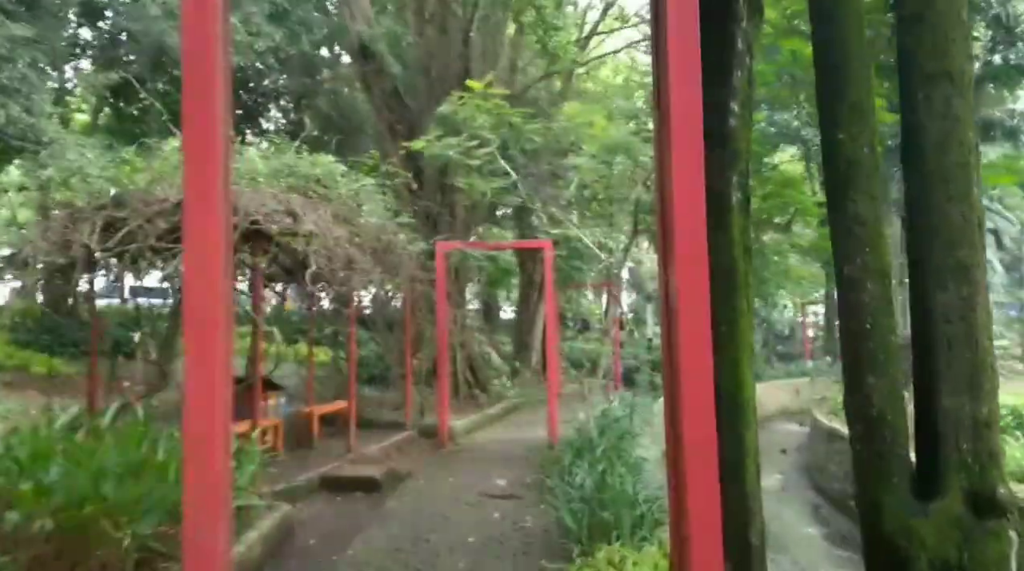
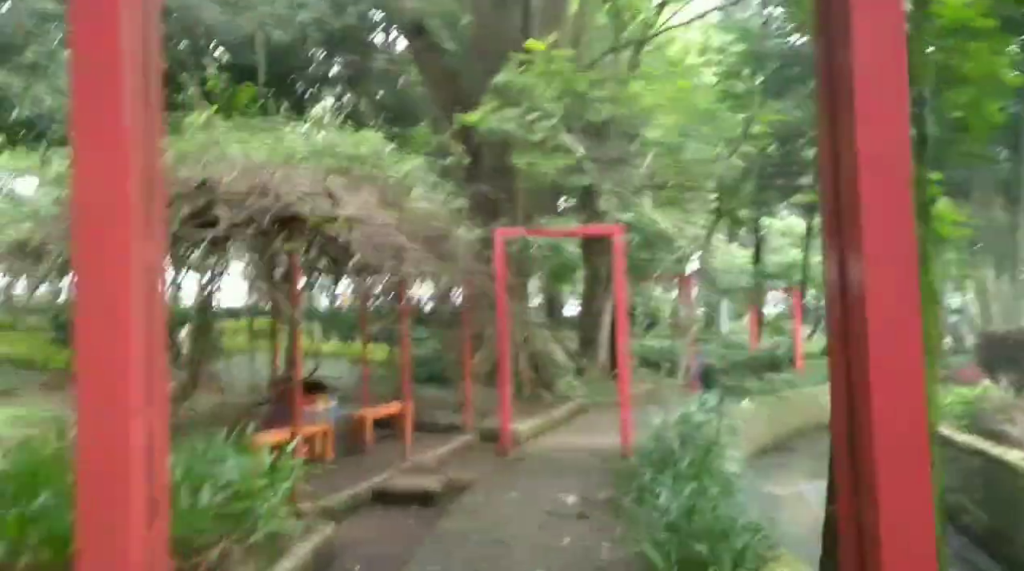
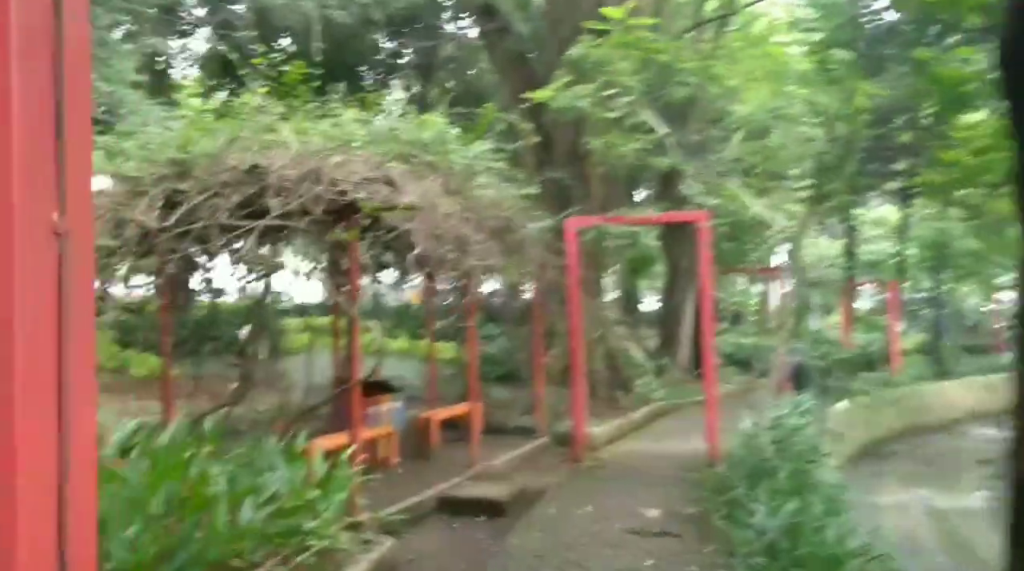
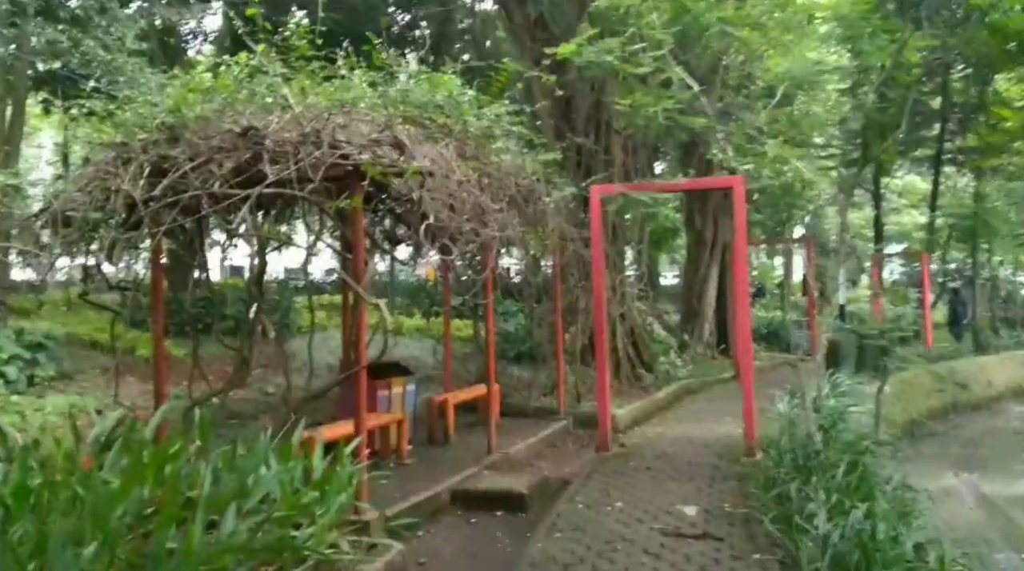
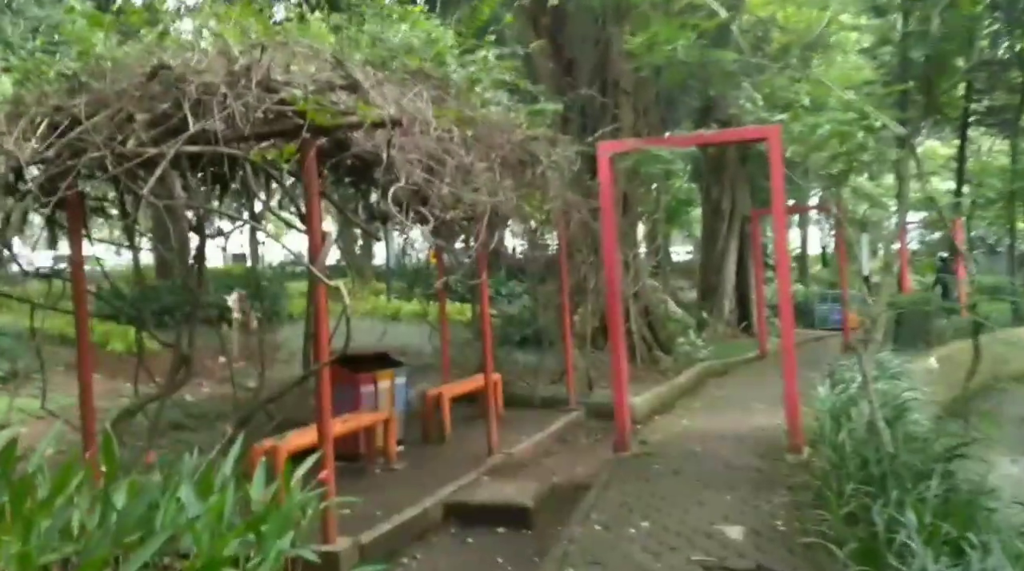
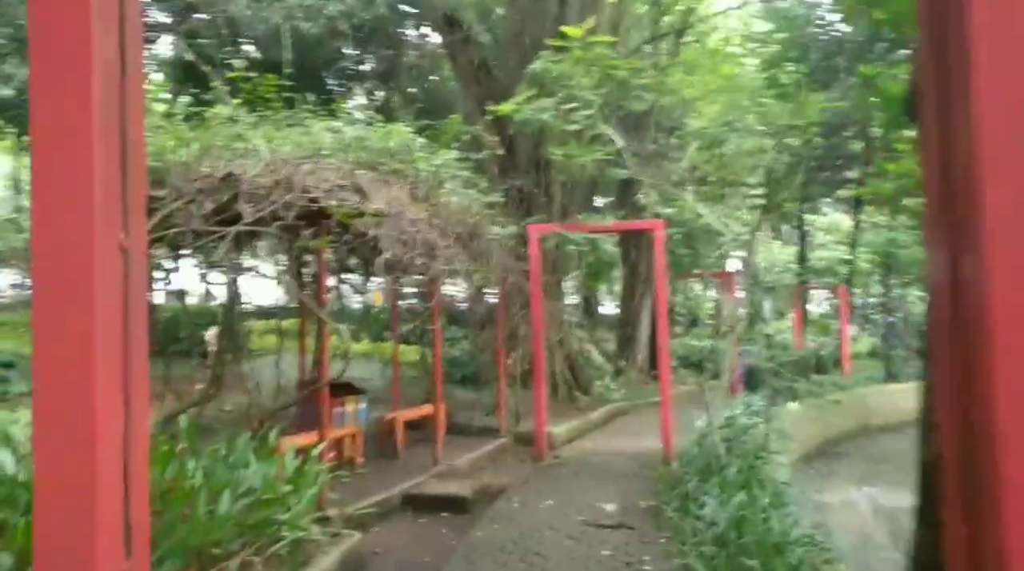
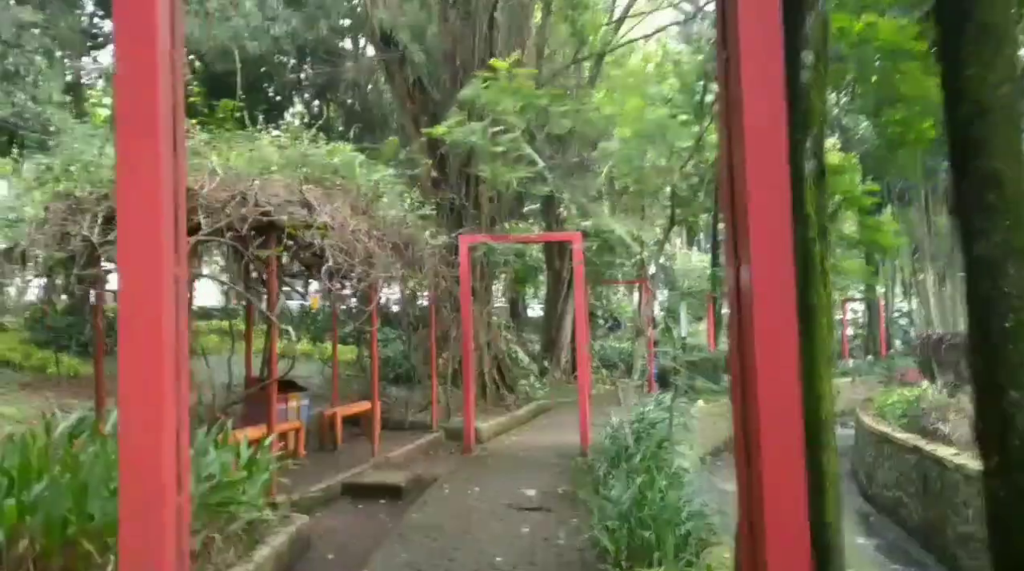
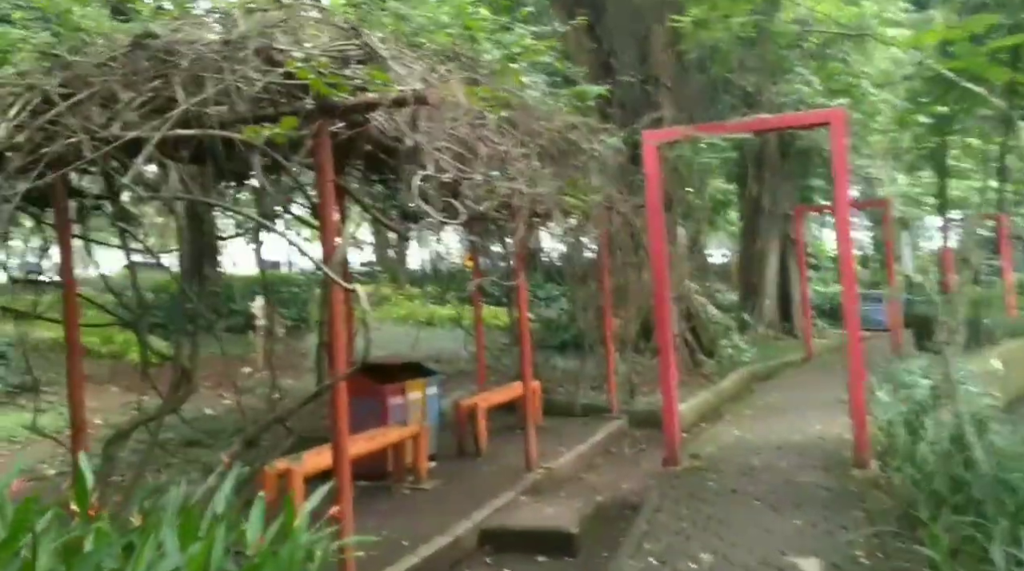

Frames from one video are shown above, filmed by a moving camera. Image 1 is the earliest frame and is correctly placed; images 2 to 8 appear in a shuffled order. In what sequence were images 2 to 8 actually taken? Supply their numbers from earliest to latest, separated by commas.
7, 2, 6, 3, 4, 5, 8
